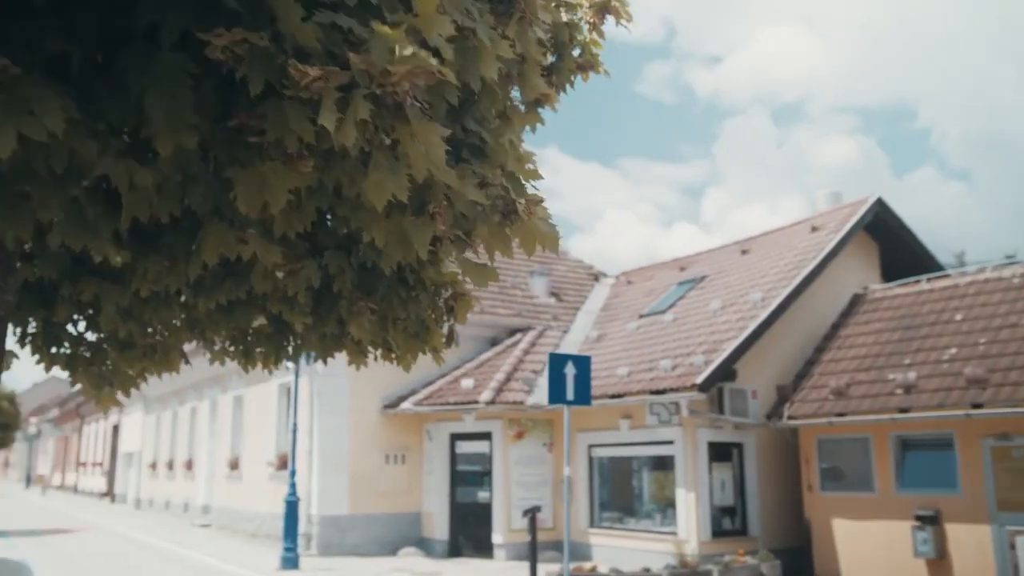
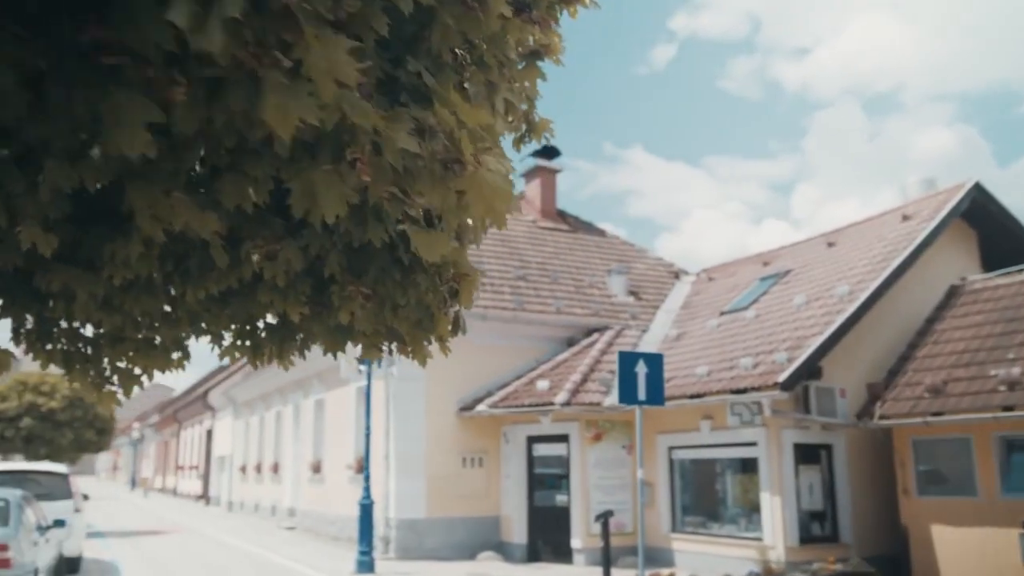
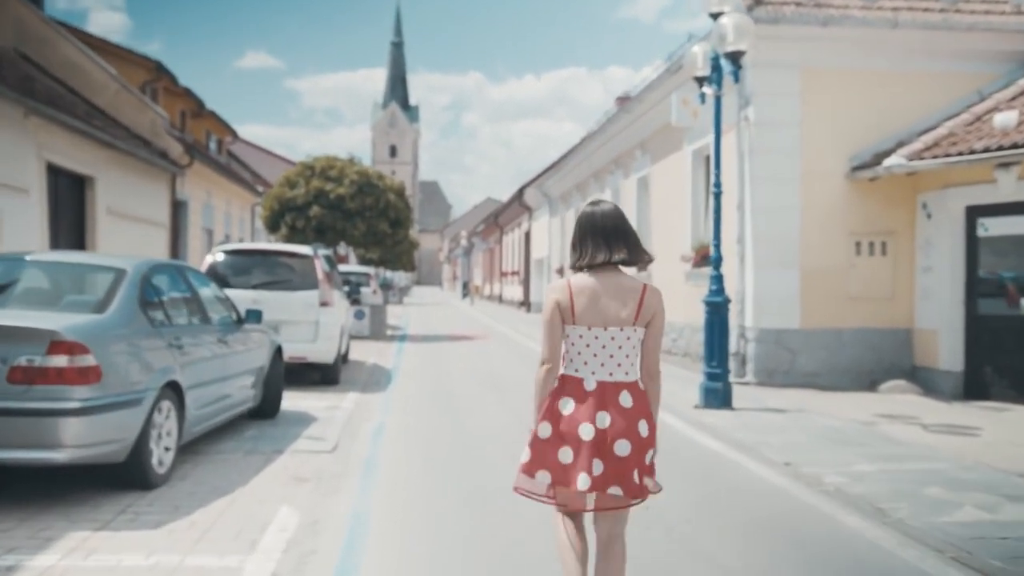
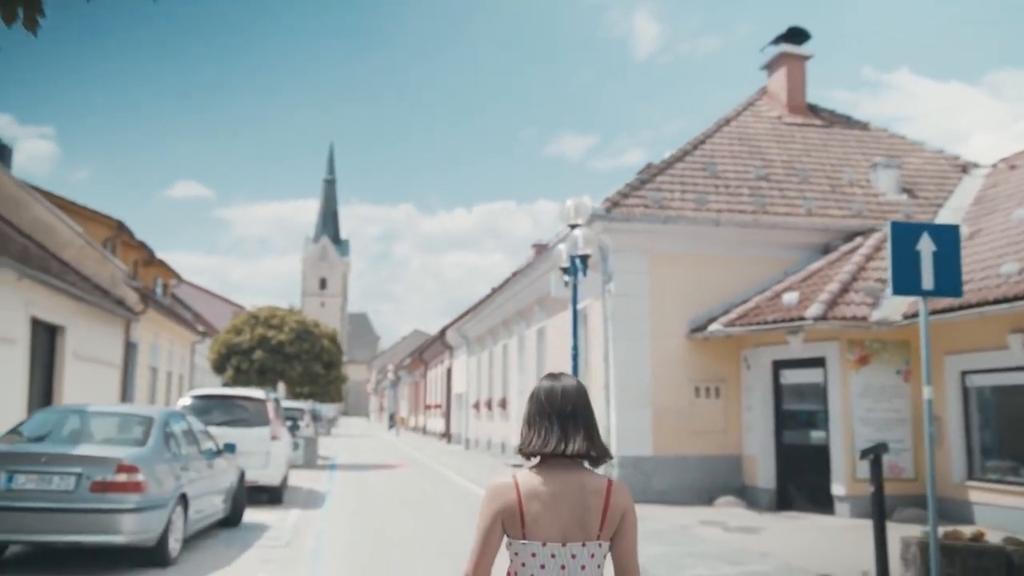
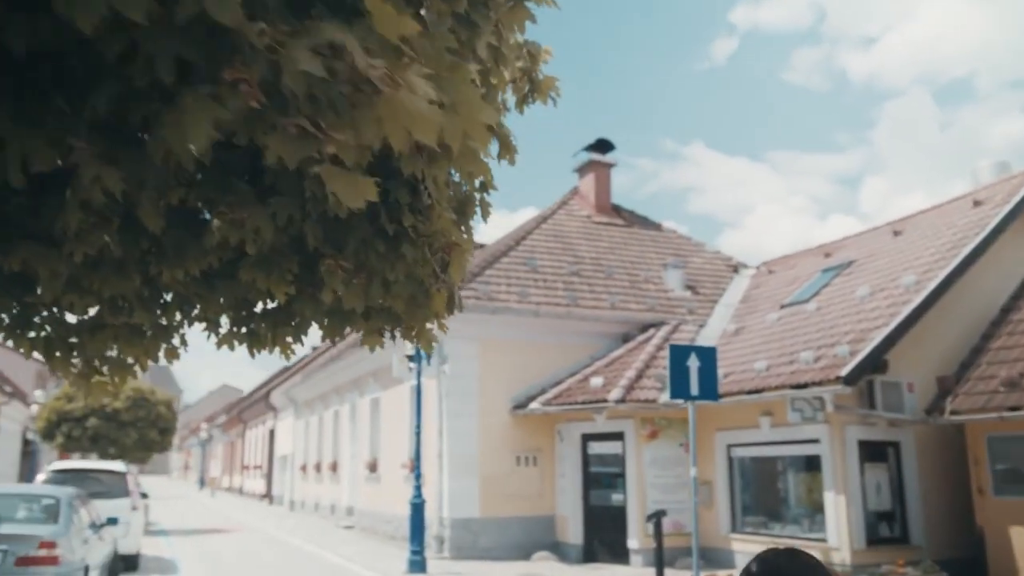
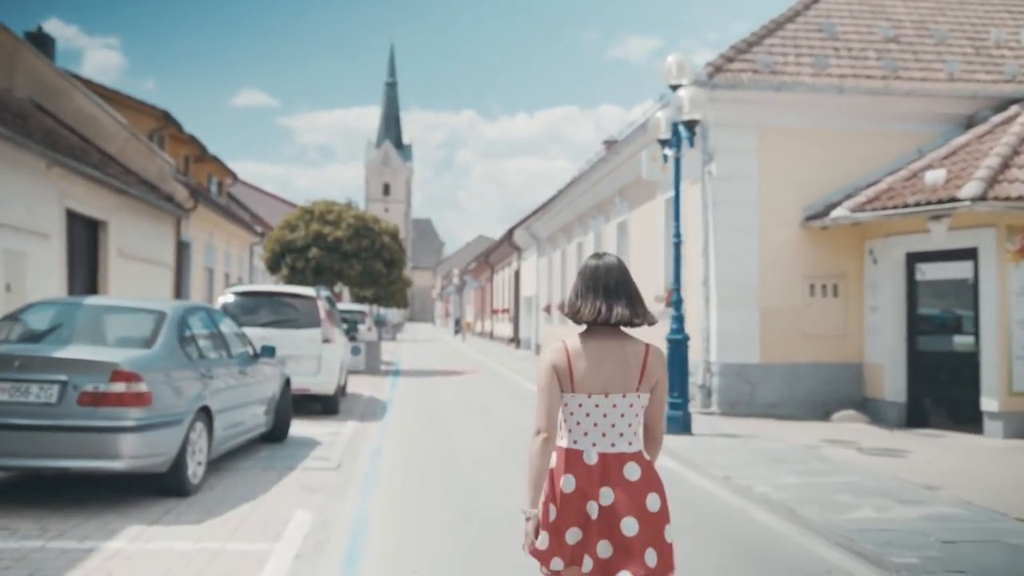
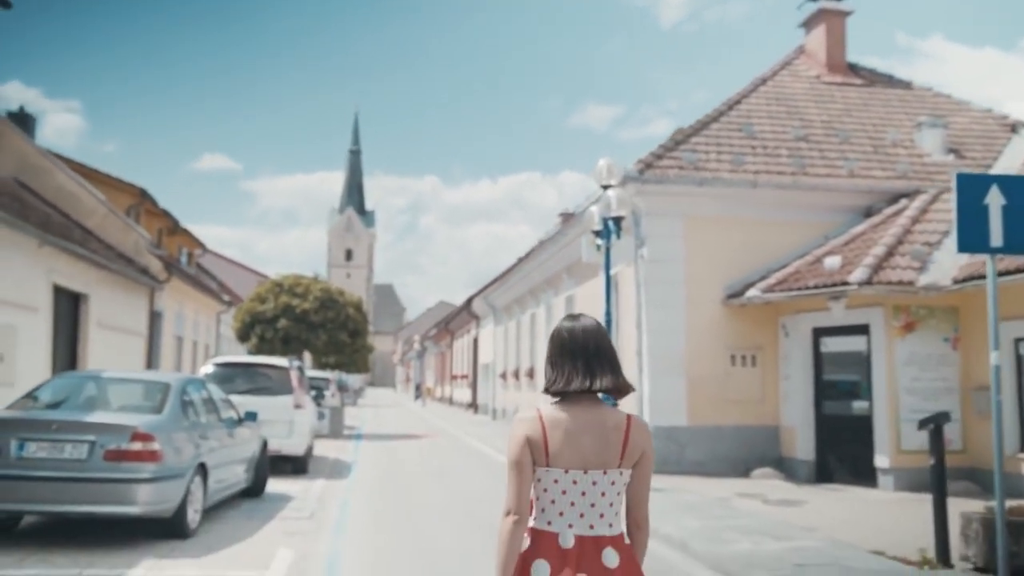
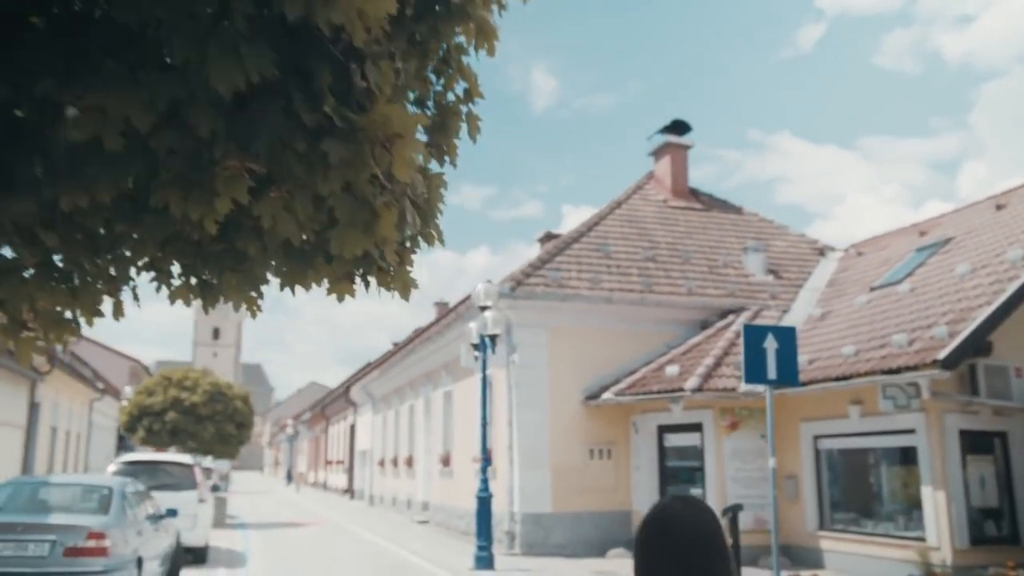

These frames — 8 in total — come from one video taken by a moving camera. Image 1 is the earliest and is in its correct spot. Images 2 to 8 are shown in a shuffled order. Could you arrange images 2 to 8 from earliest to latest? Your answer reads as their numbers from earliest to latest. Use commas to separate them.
2, 5, 8, 4, 7, 6, 3
